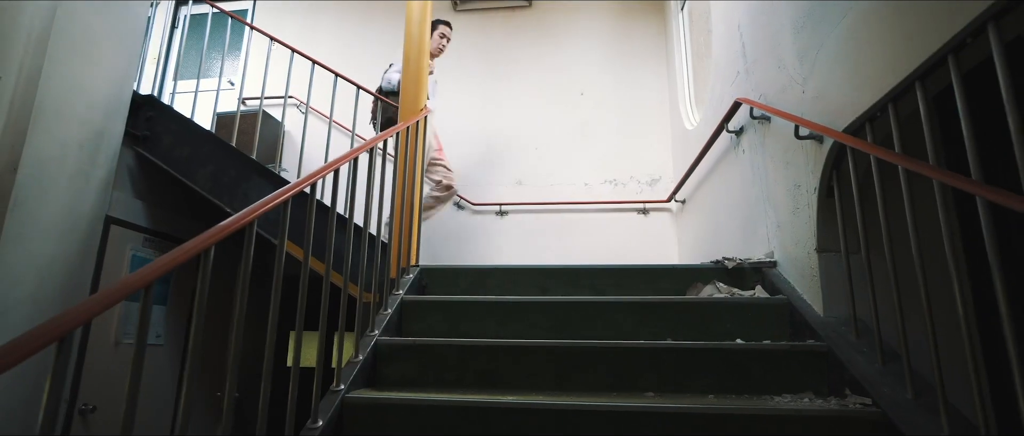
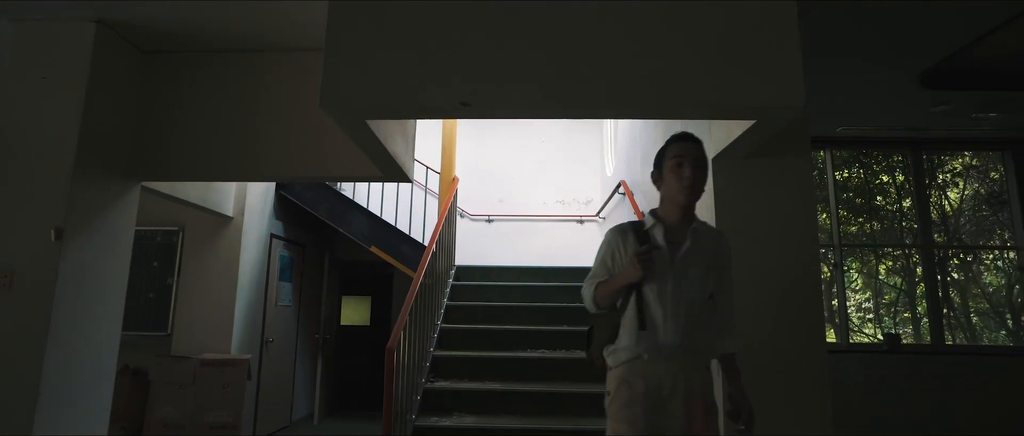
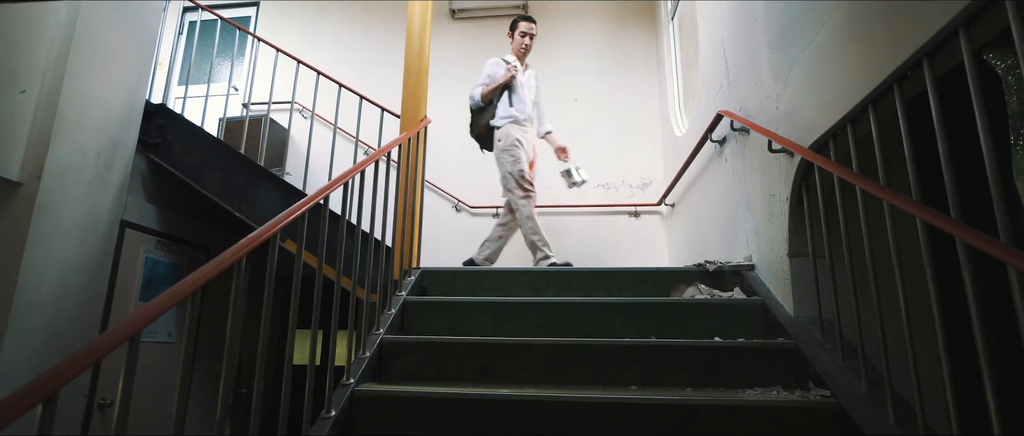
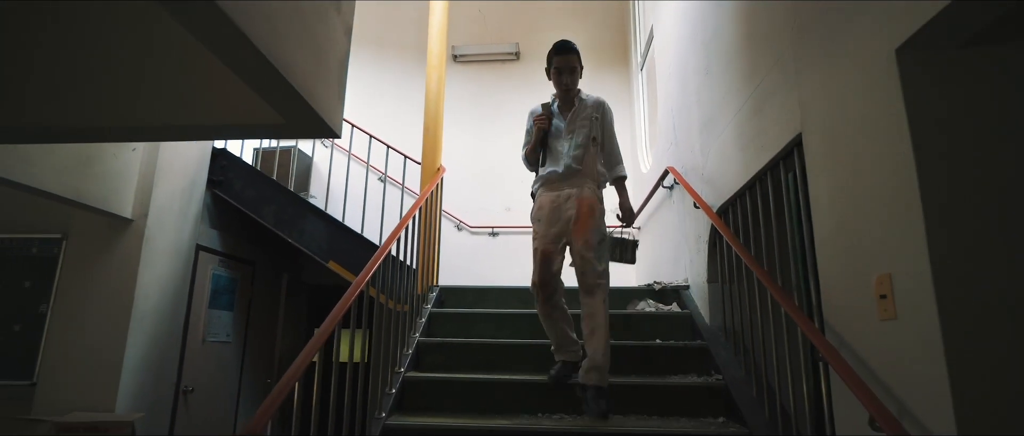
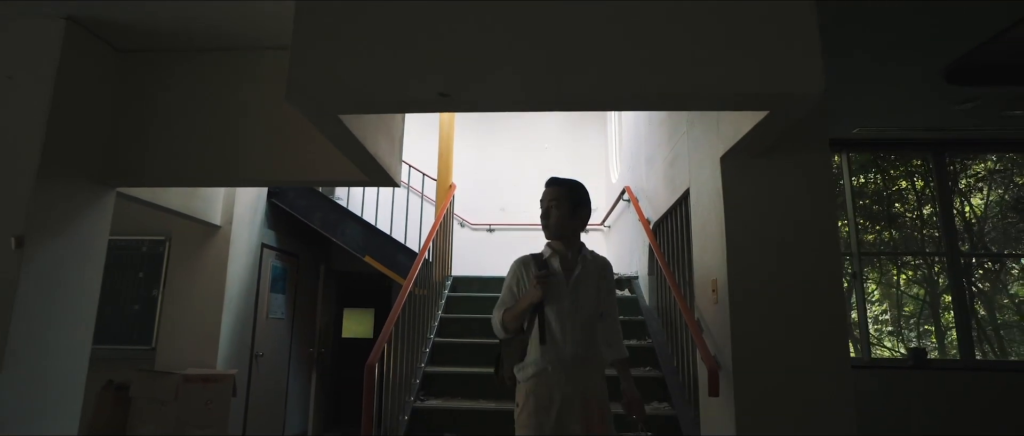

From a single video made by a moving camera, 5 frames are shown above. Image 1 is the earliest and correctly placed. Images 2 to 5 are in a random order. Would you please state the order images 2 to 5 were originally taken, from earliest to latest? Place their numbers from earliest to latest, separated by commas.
3, 4, 5, 2
